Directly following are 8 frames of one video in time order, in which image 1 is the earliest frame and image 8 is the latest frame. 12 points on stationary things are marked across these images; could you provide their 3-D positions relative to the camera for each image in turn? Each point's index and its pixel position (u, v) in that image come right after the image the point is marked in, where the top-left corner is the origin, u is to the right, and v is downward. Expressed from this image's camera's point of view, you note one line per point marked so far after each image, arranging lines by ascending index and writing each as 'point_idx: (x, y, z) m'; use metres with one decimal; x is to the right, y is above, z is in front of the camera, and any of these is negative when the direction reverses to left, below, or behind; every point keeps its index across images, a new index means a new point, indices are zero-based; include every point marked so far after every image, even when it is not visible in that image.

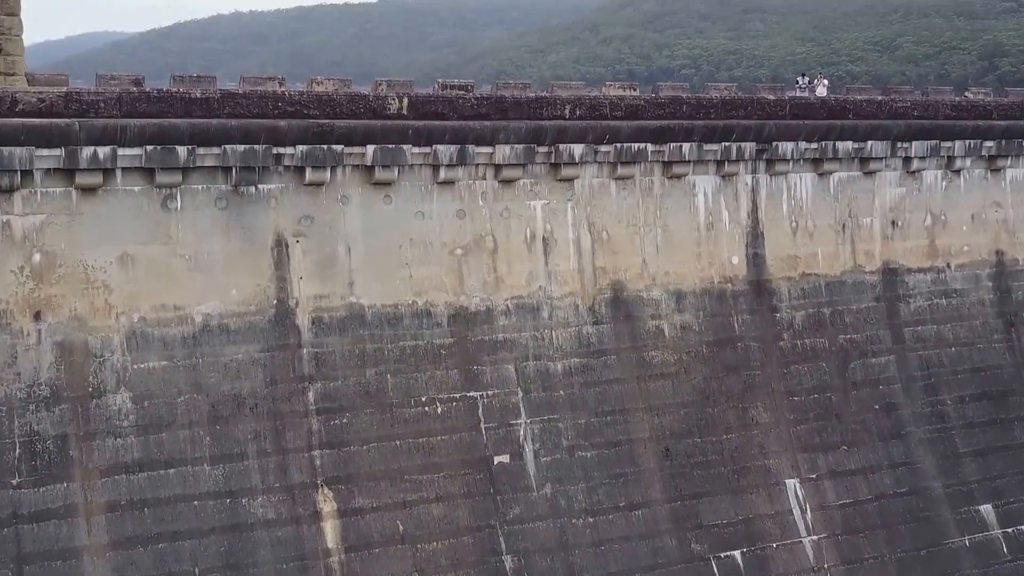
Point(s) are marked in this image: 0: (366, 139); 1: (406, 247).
0: (-1.7, +1.7, +9.1) m
1: (-1.3, +0.5, +9.6) m
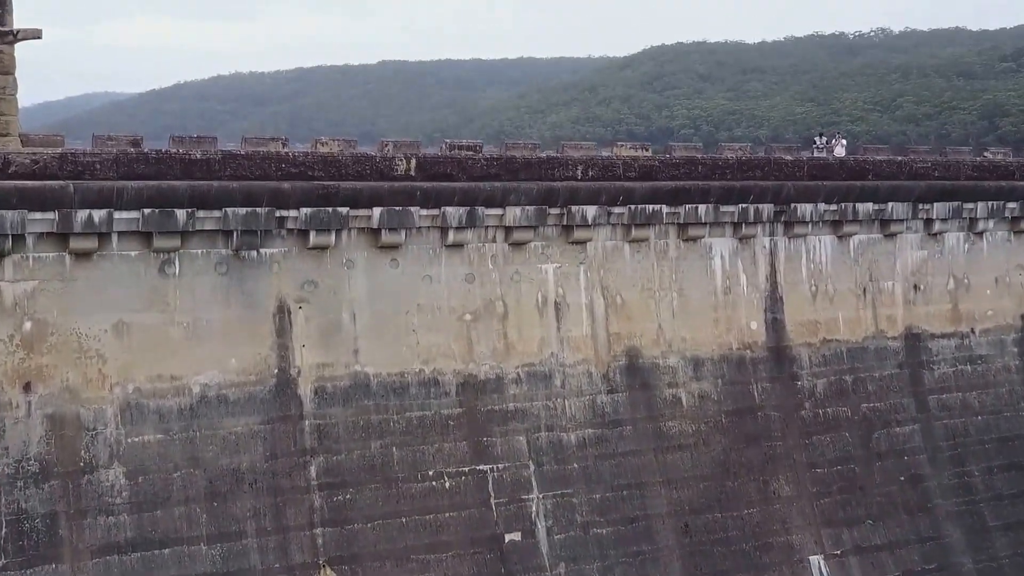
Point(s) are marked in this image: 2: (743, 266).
0: (-1.5, +0.9, +8.8) m
1: (-1.1, -0.3, +9.2) m
2: (+3.0, +0.3, +10.4) m
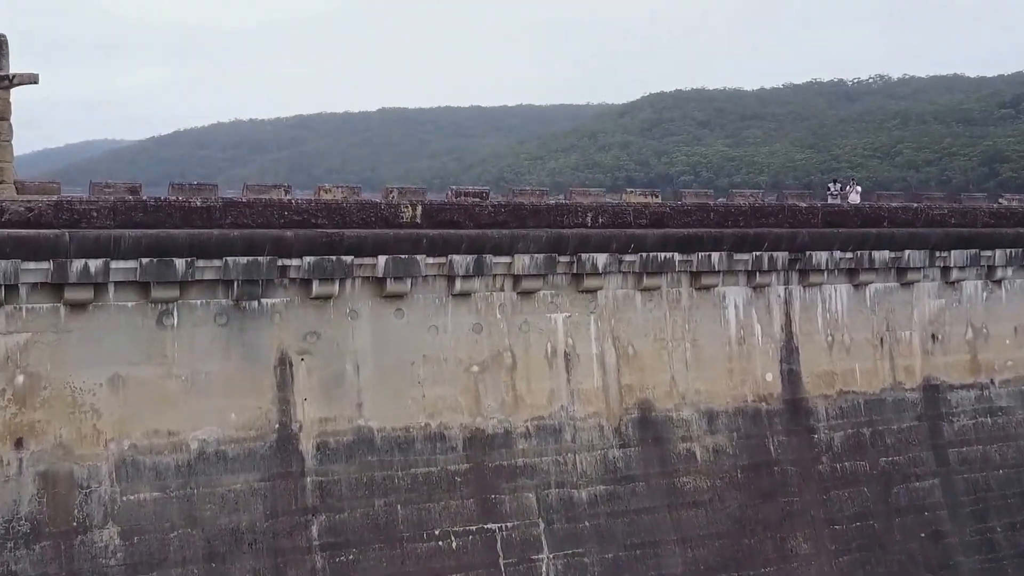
0: (-1.4, +0.4, +8.5) m
1: (-1.0, -0.8, +8.9) m
2: (+3.1, -0.3, +10.1) m
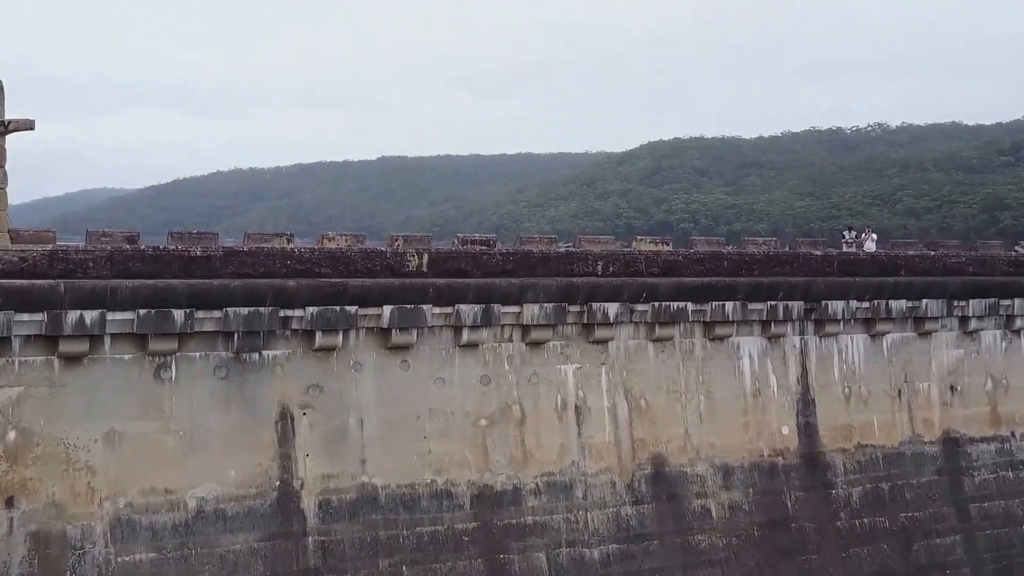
0: (-1.3, -0.1, +8.3) m
1: (-0.9, -1.4, +8.6) m
2: (+3.2, -0.9, +9.9) m
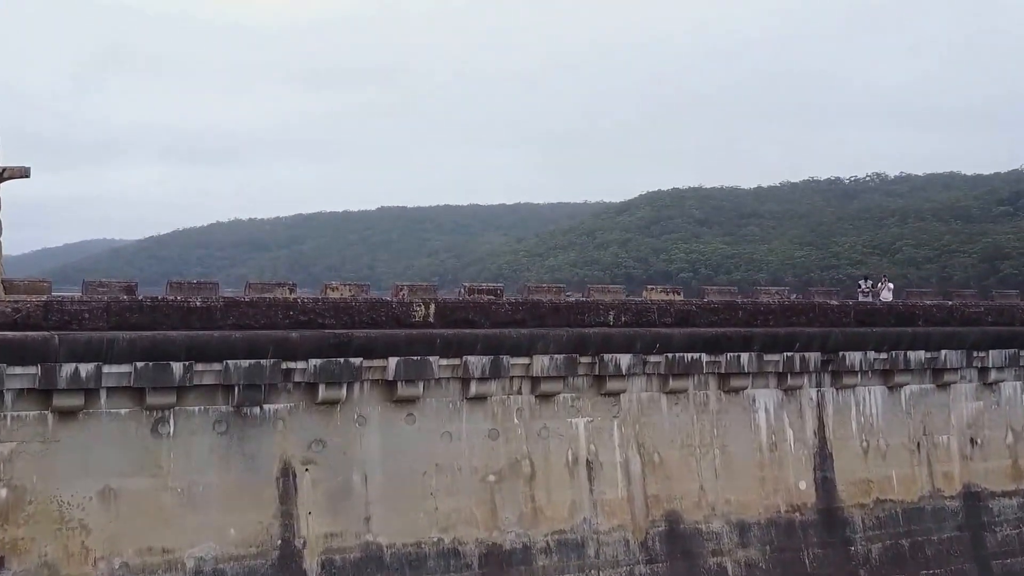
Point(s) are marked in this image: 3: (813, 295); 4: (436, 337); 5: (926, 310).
0: (-1.2, -0.6, +8.1) m
1: (-0.8, -1.9, +8.3) m
2: (+3.3, -1.5, +9.6) m
3: (+3.8, -0.1, +10.2) m
4: (-0.8, -0.5, +8.2) m
5: (+5.1, -0.3, +10.1) m
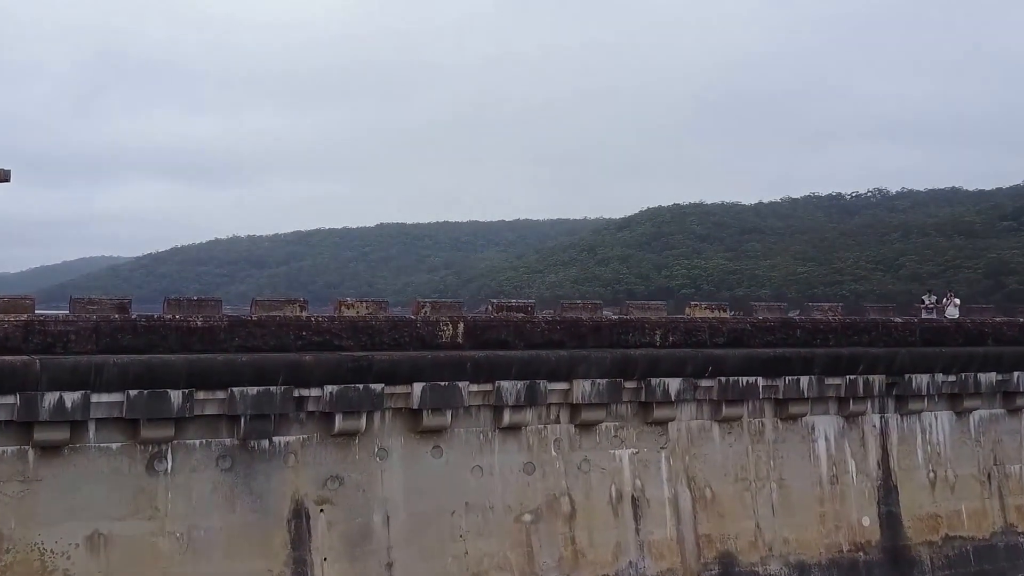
0: (-0.9, -0.8, +7.2) m
1: (-0.5, -2.1, +7.3) m
2: (+3.6, -1.7, +8.7) m
3: (+4.2, -0.3, +9.4) m
4: (-0.4, -0.7, +7.3) m
5: (+5.5, -0.4, +9.2) m
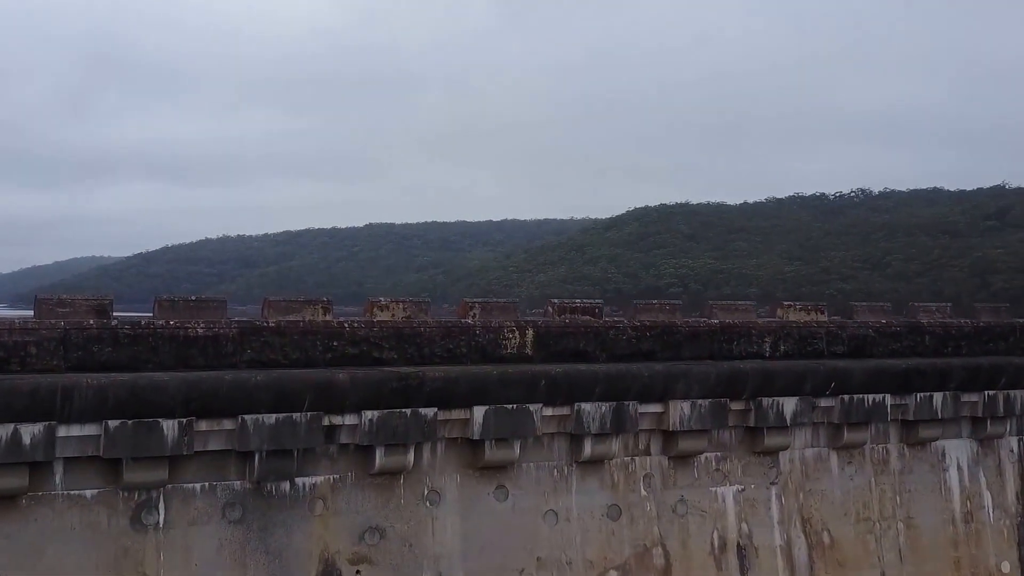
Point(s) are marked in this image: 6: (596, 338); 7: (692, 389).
0: (-0.3, -0.8, +5.6) m
1: (+0.1, -2.0, +5.8) m
2: (+4.2, -1.7, +7.2) m
3: (+4.7, -0.2, +7.9) m
4: (+0.2, -0.6, +5.8) m
5: (+6.1, -0.4, +7.8) m
6: (+0.6, -0.4, +6.1) m
7: (+1.4, -0.8, +6.1) m
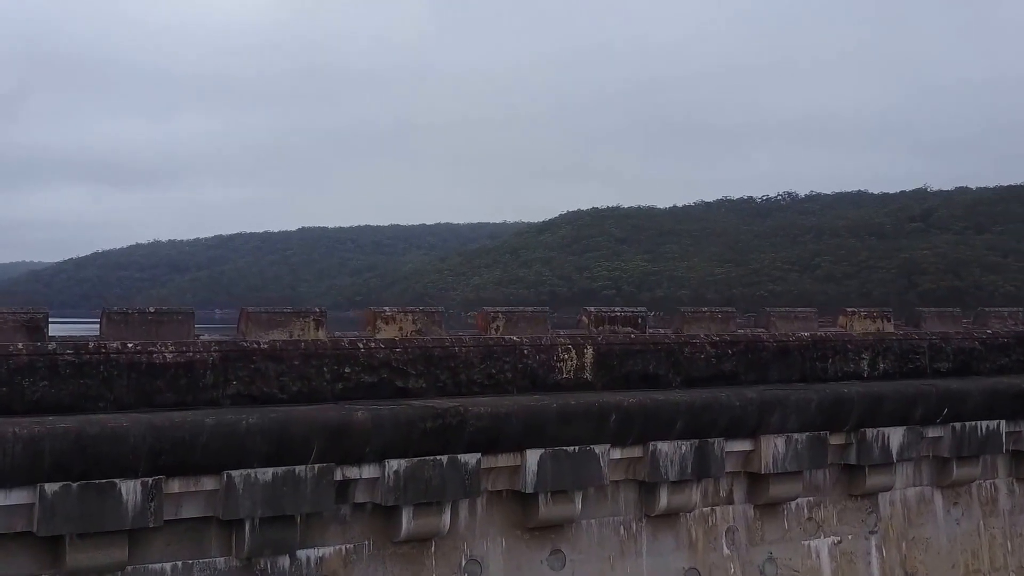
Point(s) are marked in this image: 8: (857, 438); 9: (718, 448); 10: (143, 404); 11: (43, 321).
0: (+0.1, -0.8, +4.4) m
1: (+0.5, -2.1, +4.6) m
2: (+4.4, -1.7, +6.3) m
3: (+4.9, -0.3, +7.0) m
4: (+0.5, -0.7, +4.6) m
5: (+6.2, -0.5, +7.0) m
6: (+1.0, -0.4, +4.9) m
7: (+1.7, -0.8, +4.9) m
8: (+2.2, -0.9, +5.2) m
9: (+1.2, -0.9, +4.8) m
10: (-1.7, -0.5, +3.7) m
11: (-2.3, -0.2, +4.0) m
